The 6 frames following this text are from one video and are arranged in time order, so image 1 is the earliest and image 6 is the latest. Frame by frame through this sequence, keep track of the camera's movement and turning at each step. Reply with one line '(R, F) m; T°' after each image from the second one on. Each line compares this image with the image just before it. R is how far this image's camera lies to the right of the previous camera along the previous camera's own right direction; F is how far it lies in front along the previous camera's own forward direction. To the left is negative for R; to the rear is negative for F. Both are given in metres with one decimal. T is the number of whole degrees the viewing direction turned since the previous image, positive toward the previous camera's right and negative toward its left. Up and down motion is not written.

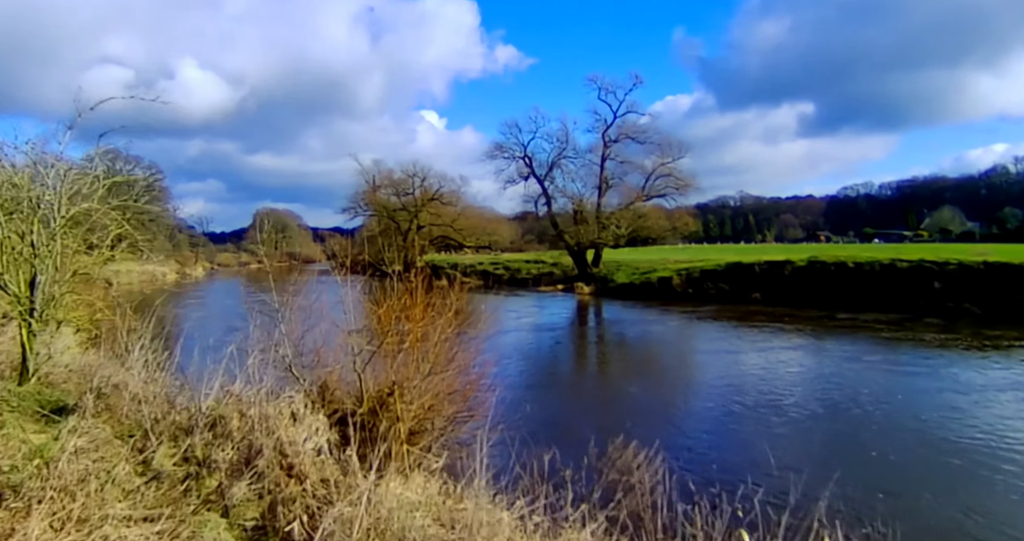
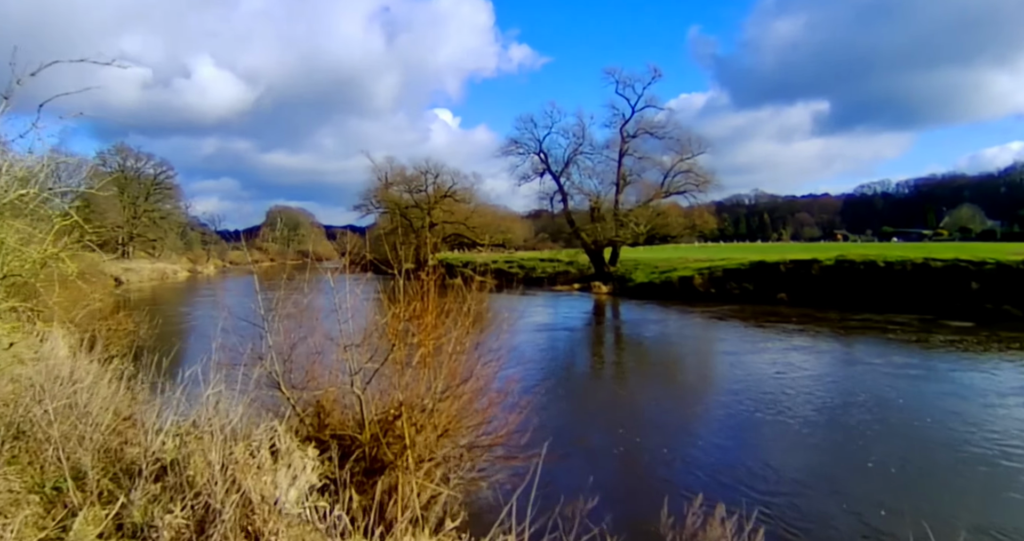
(-0.1, +0.5) m; -1°
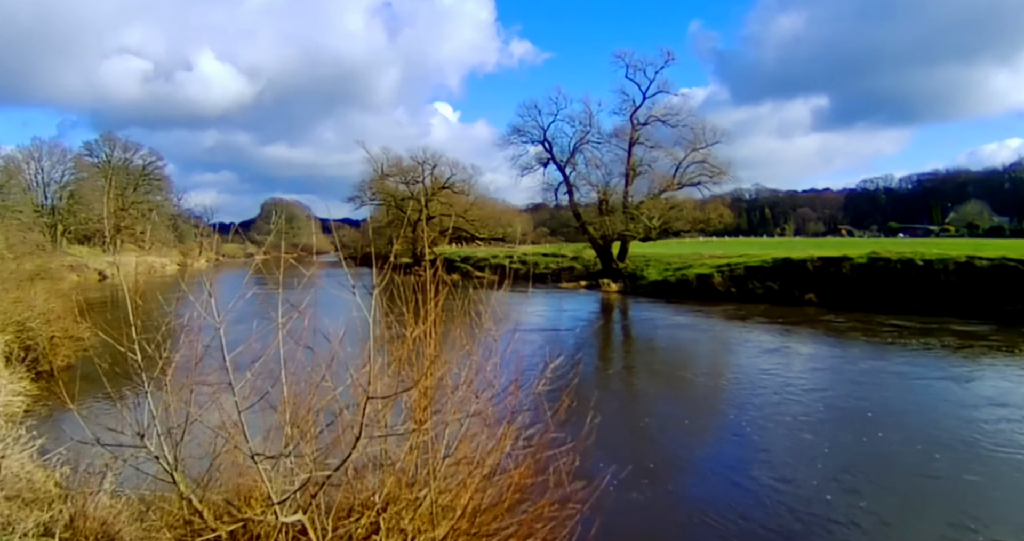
(-0.1, +1.2) m; 0°
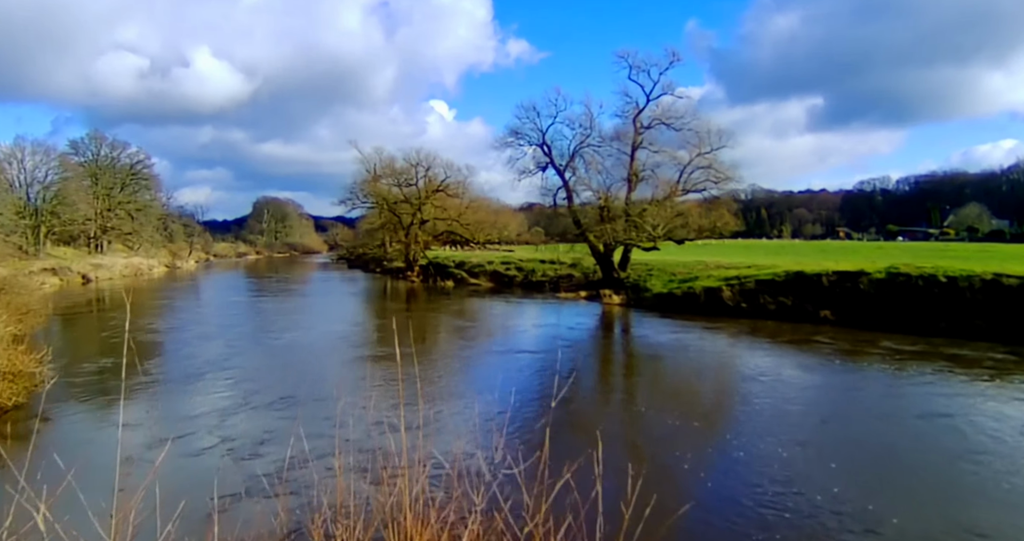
(0.0, +0.8) m; 0°
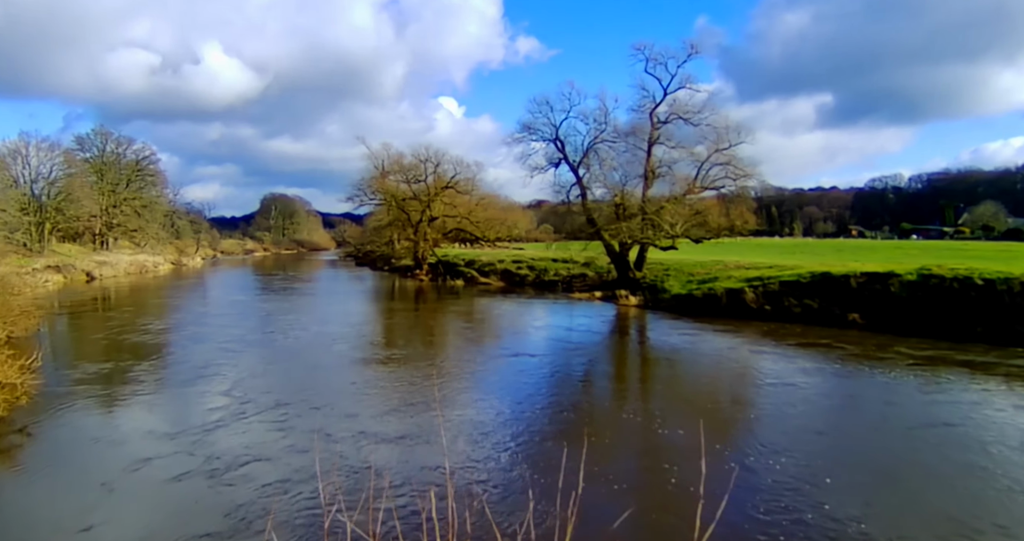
(-0.1, +0.5) m; -1°
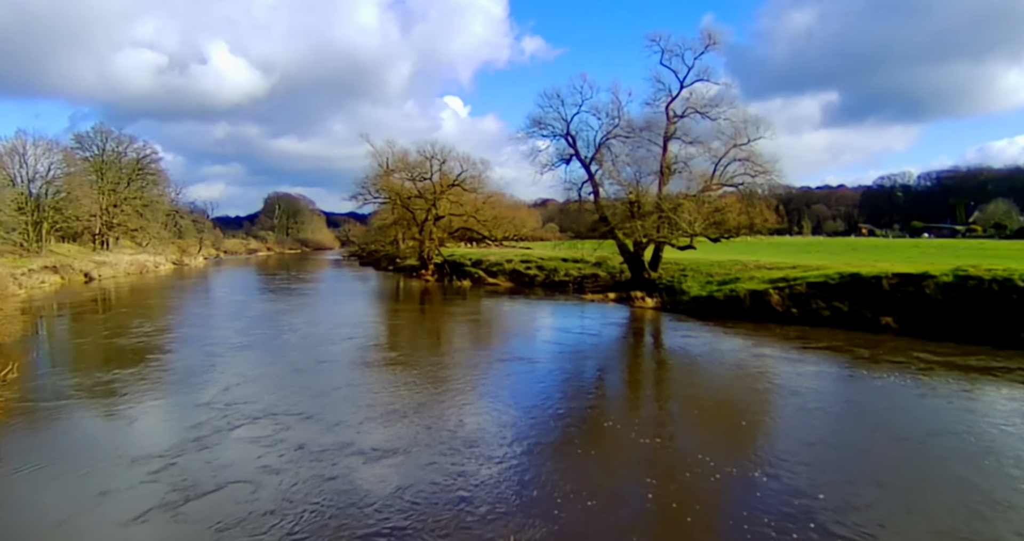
(-0.1, +0.6) m; 0°
